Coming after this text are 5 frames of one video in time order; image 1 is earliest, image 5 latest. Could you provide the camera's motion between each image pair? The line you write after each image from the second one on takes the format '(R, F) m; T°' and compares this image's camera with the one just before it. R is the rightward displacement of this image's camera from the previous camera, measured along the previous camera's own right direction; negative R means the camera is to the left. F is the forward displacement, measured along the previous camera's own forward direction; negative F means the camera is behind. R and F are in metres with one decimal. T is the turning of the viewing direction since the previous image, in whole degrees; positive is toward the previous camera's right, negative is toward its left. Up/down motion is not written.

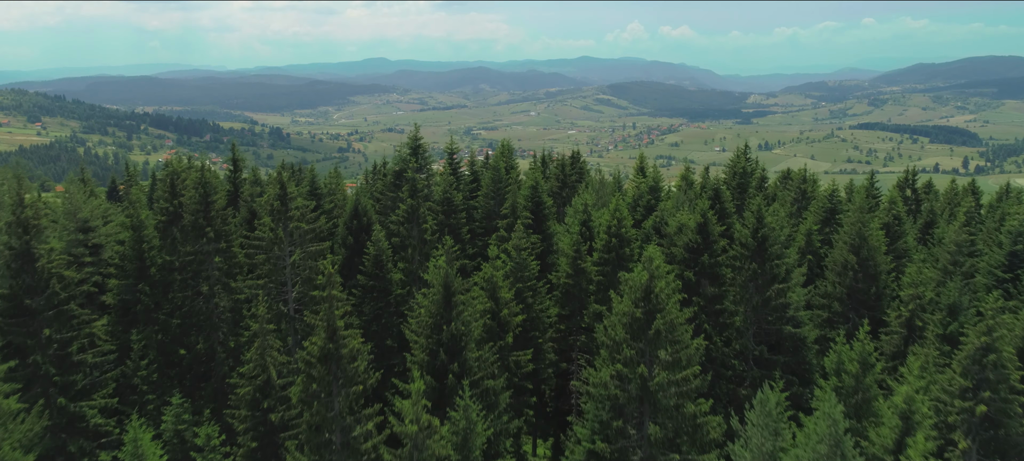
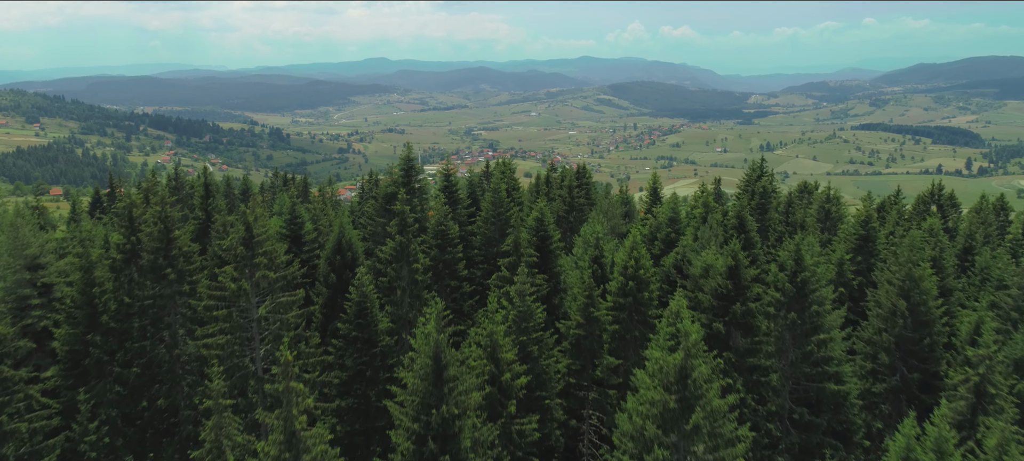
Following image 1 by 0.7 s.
(0.0, +1.4) m; 0°
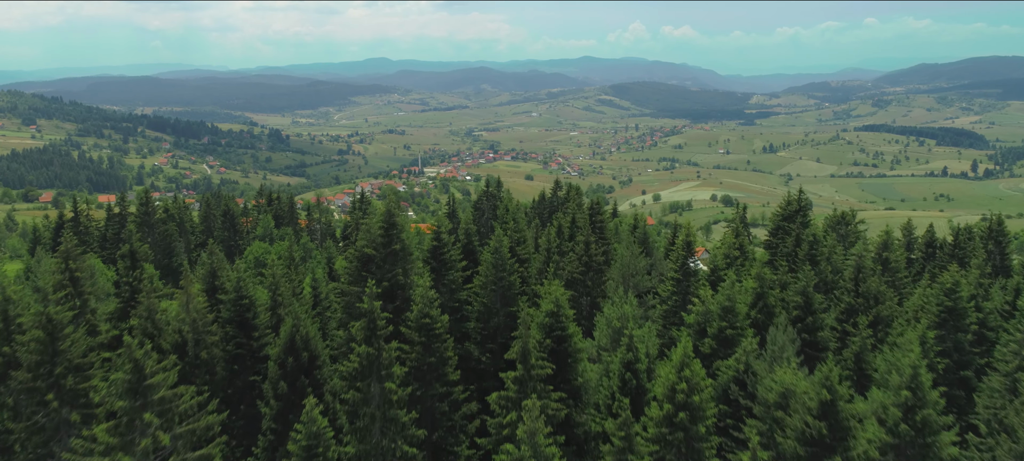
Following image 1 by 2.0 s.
(-0.1, +2.7) m; 0°
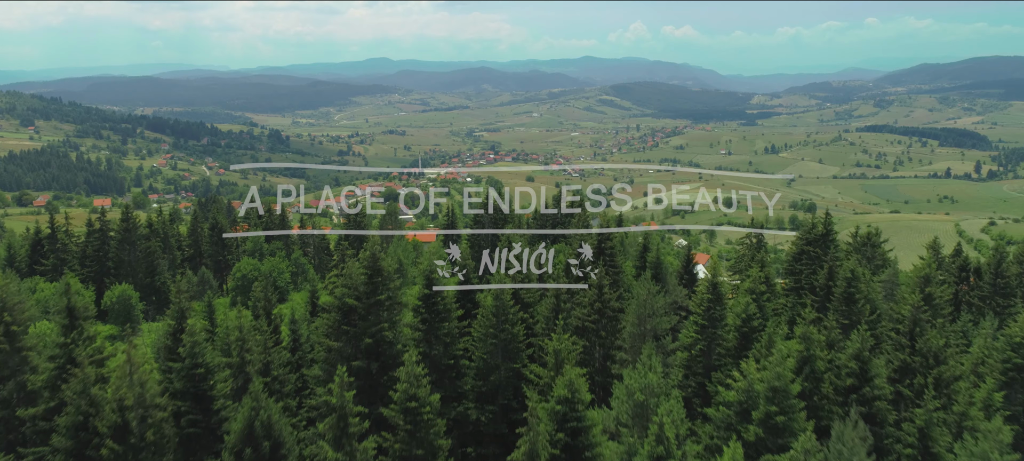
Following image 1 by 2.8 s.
(0.0, +1.5) m; 0°
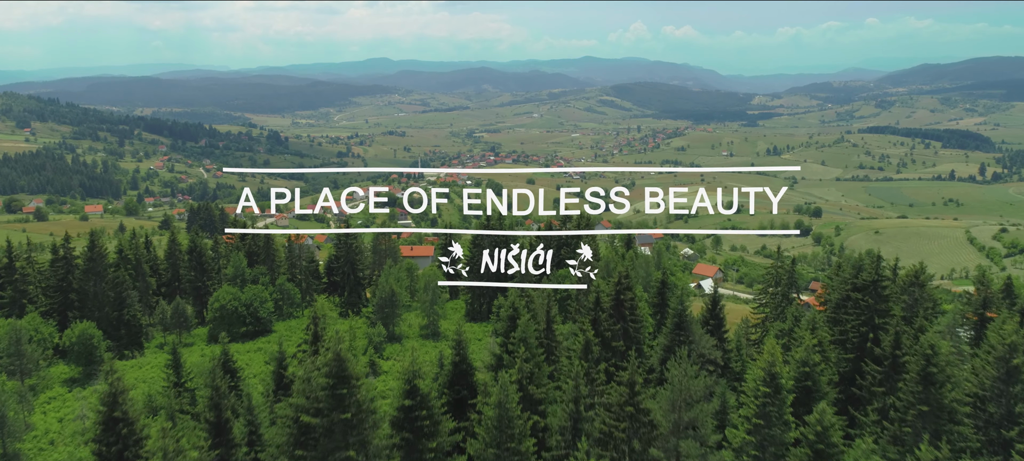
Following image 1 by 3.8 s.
(-0.1, +2.3) m; 0°
